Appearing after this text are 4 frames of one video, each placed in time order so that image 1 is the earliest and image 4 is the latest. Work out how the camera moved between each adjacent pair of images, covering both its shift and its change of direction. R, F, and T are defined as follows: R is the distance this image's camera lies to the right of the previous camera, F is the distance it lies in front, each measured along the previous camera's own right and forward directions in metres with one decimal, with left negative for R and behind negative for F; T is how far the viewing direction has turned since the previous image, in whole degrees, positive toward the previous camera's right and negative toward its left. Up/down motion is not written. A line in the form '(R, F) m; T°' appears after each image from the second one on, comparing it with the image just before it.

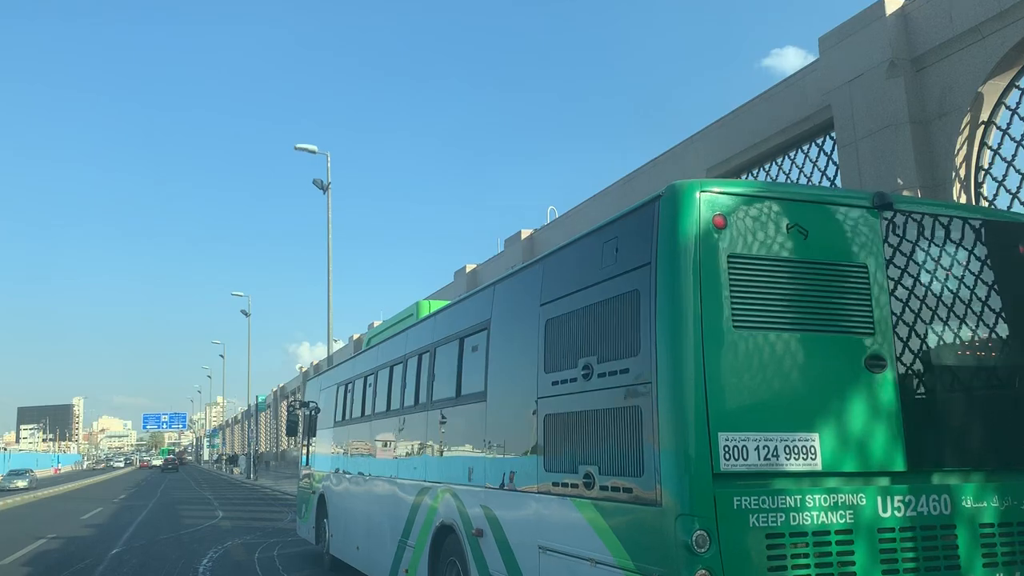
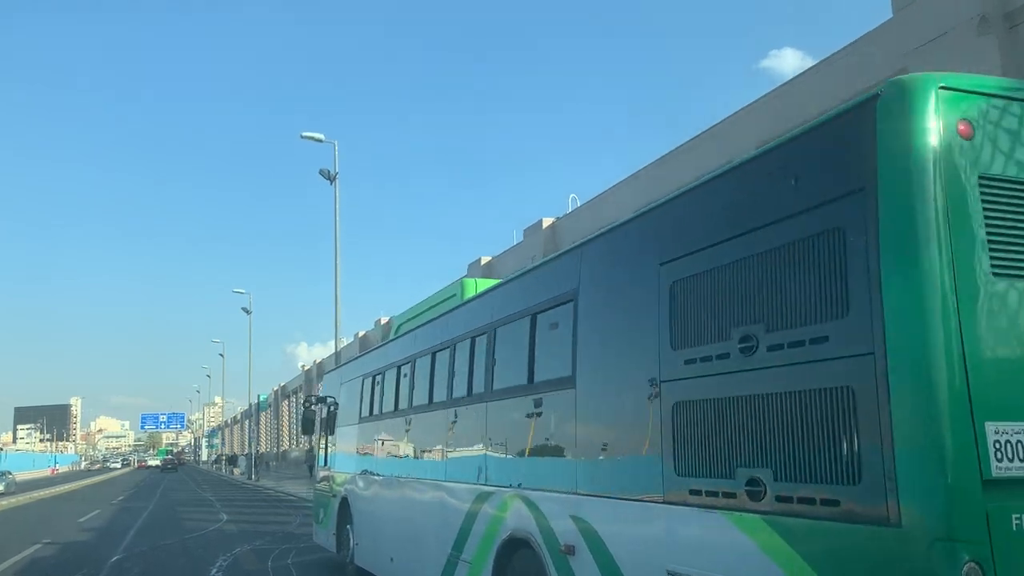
(-0.5, +1.1) m; 0°
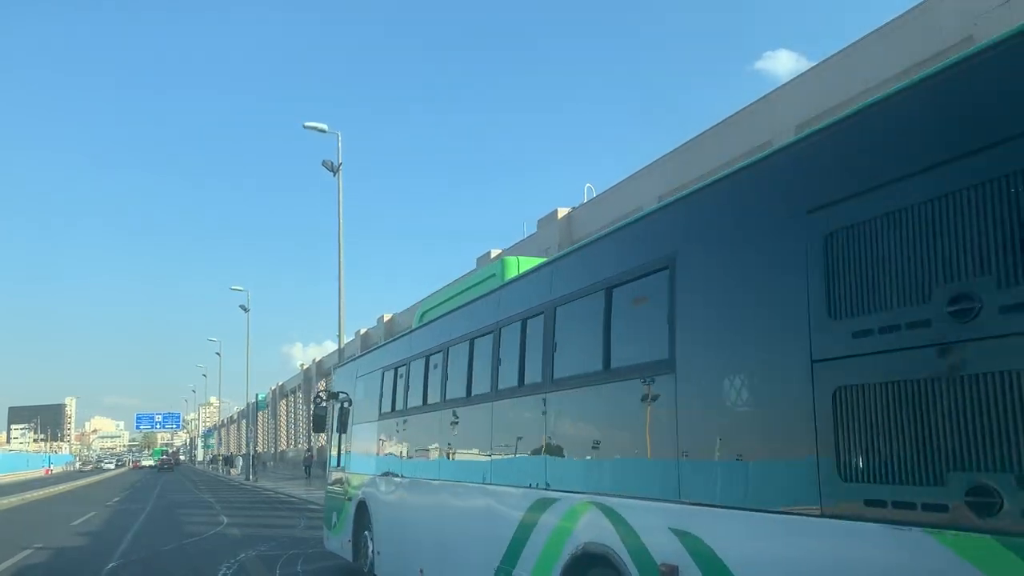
(-0.4, +0.9) m; 0°
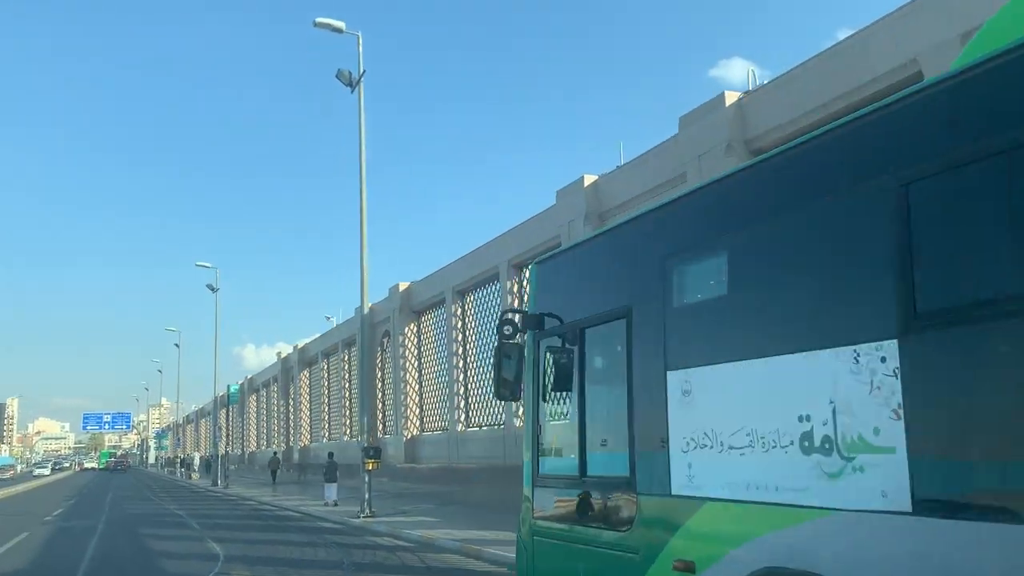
(-3.0, +6.9) m; +3°
